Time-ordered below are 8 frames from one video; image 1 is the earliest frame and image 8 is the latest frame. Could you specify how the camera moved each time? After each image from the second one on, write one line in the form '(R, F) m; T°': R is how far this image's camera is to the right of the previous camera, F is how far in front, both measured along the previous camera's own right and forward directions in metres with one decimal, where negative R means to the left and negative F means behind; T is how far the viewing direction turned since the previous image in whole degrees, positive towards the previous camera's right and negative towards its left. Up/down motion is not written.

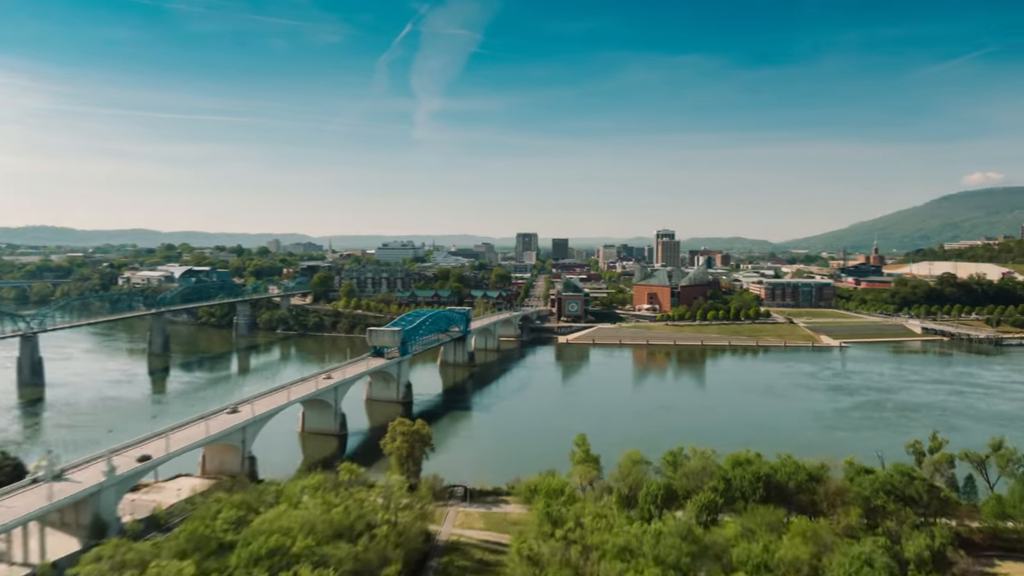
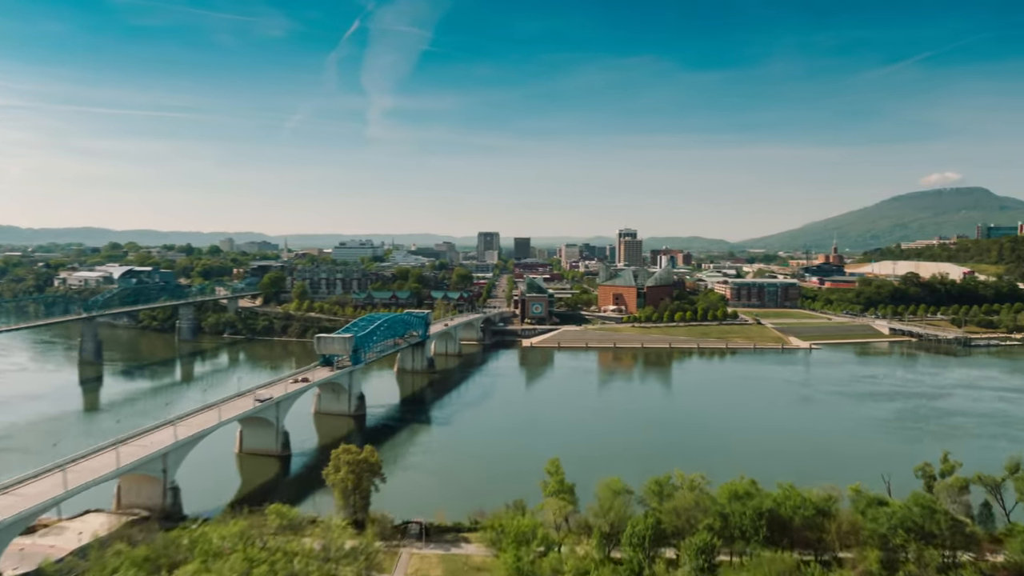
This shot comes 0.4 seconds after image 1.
(0.0, +3.4) m; +3°
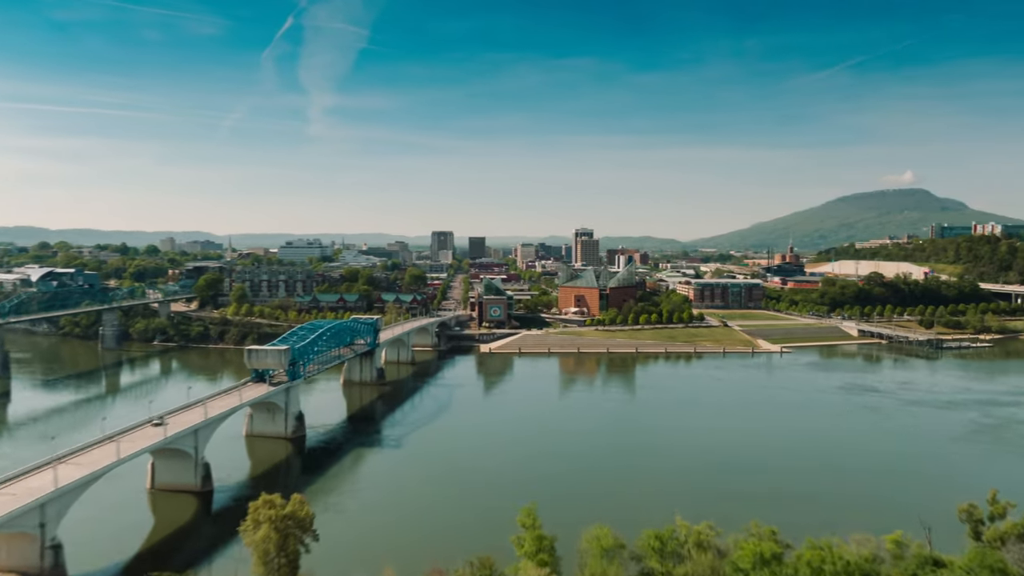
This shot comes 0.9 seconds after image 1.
(-0.3, +4.5) m; +4°
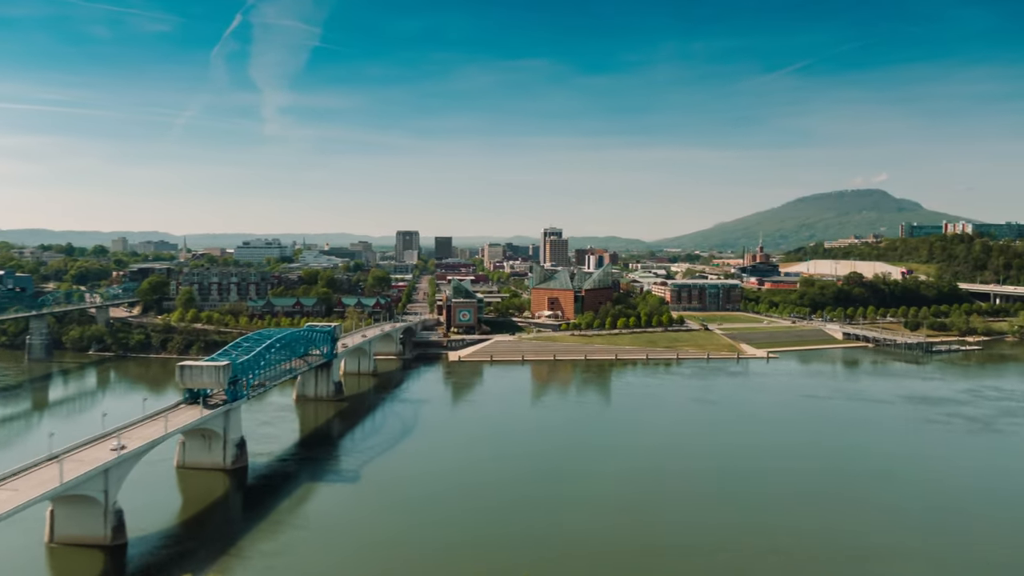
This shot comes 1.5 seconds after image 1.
(-0.5, +4.7) m; +3°
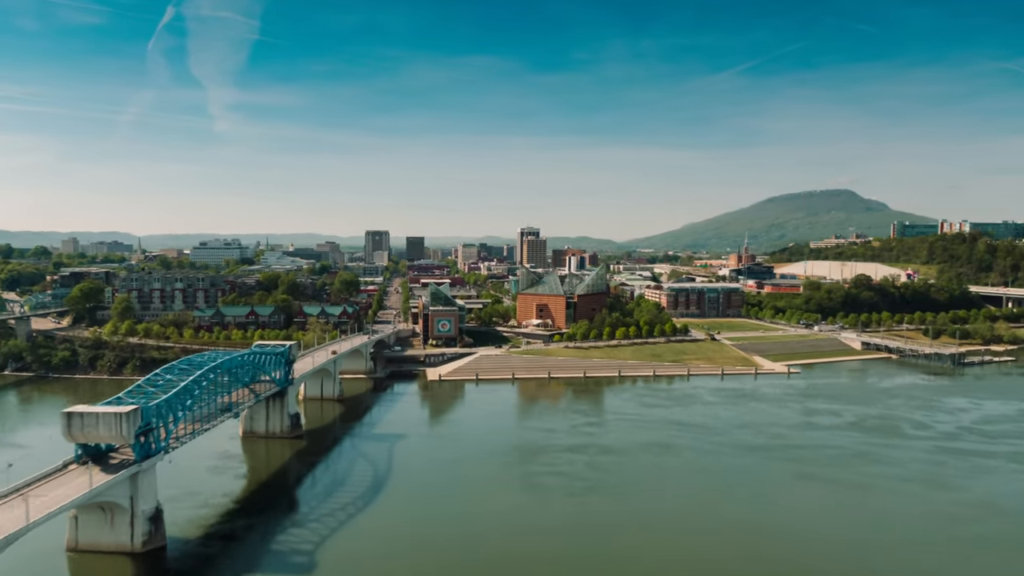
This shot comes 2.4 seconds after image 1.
(-1.3, +8.1) m; +2°
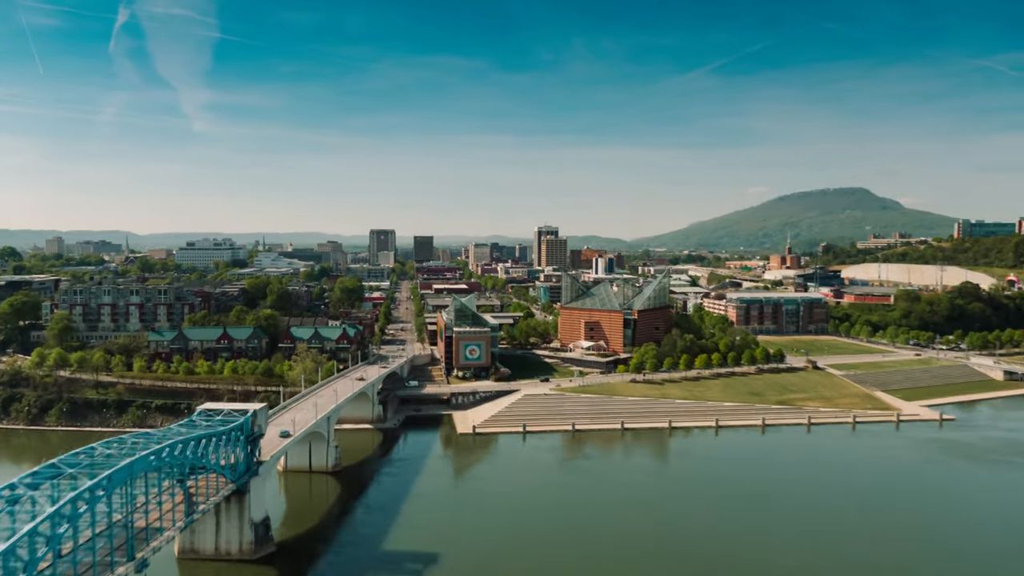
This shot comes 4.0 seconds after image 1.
(-3.0, +14.2) m; 0°
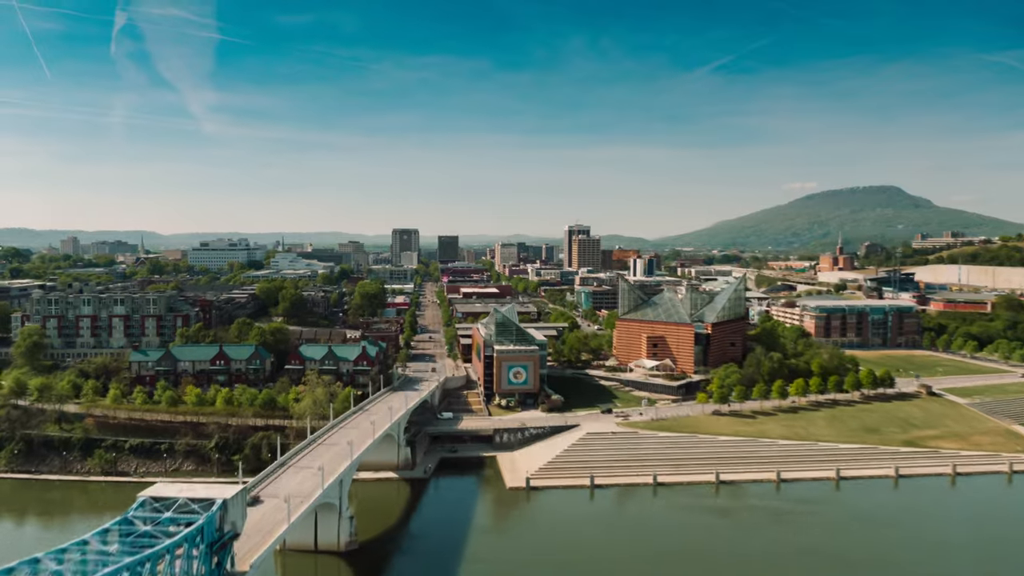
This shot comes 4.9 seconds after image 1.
(-1.8, +8.4) m; -2°
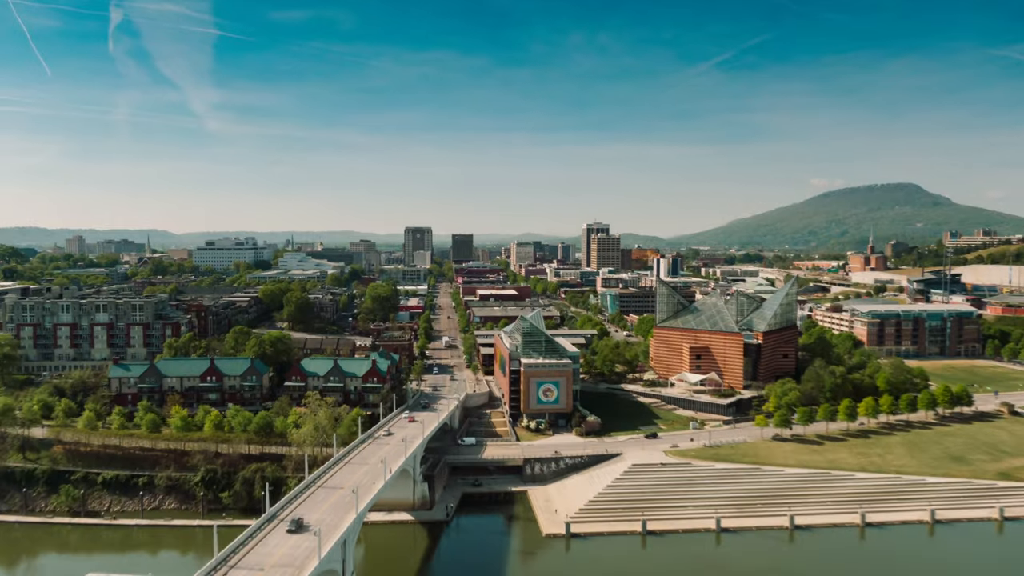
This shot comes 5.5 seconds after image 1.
(-0.8, +4.8) m; -1°
